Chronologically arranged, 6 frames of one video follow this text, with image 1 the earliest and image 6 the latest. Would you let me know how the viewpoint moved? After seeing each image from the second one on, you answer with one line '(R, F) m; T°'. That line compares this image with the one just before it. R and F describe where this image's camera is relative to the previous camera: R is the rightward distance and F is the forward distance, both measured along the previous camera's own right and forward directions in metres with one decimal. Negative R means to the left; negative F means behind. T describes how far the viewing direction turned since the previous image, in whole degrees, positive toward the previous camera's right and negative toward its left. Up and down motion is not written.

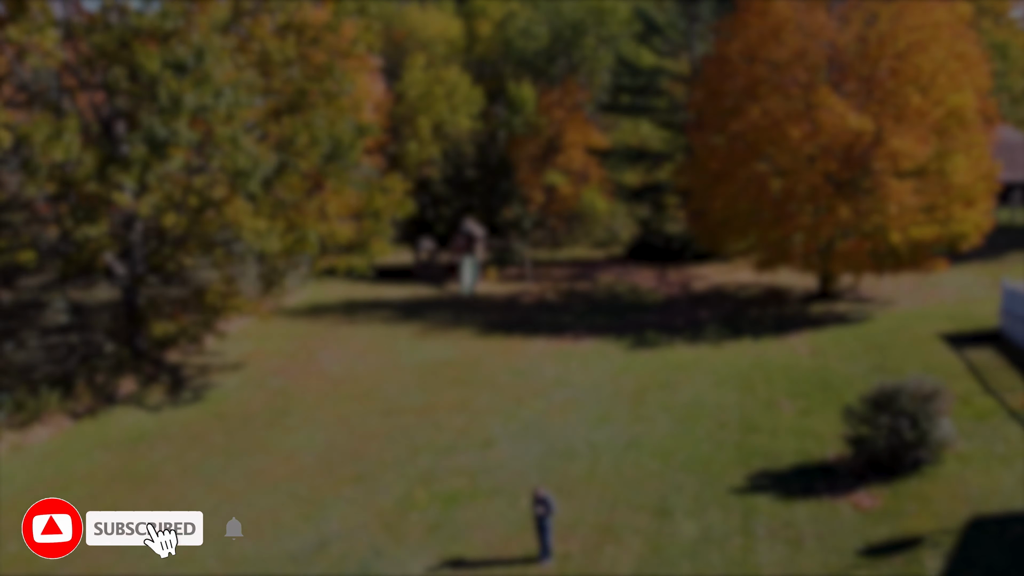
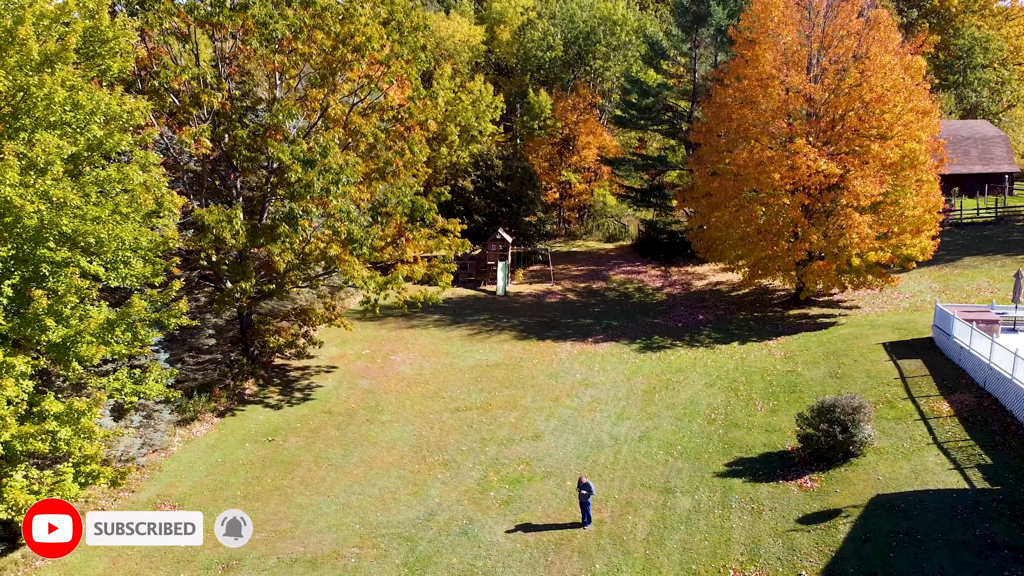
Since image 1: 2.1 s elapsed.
(-0.9, -4.6) m; 0°
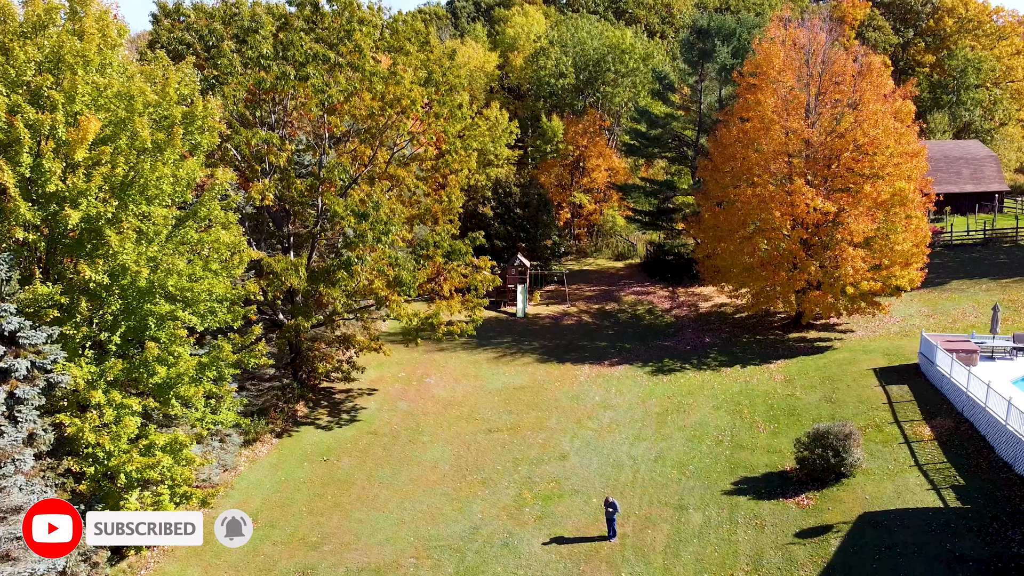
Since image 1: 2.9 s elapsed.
(-0.7, -2.3) m; 0°
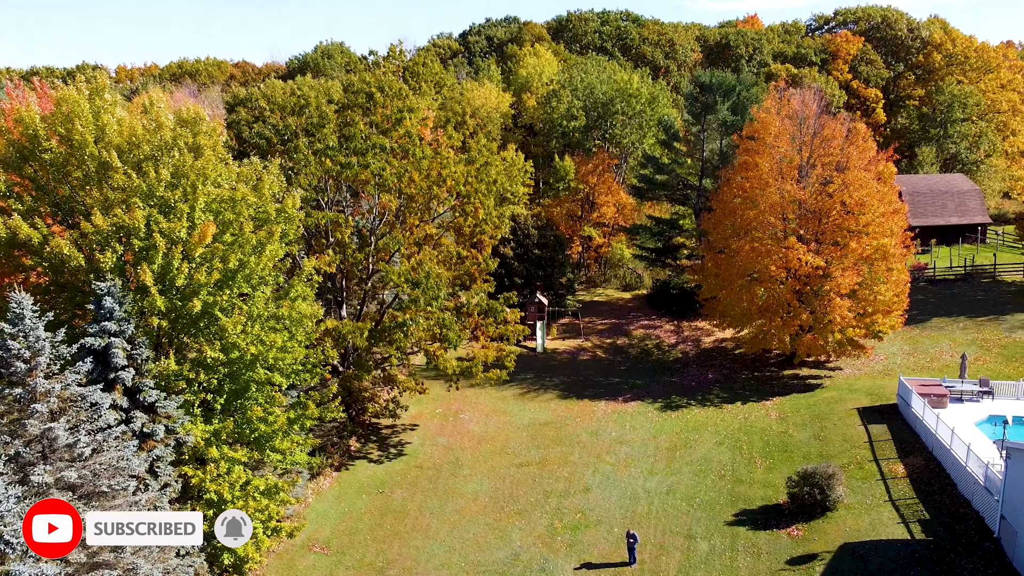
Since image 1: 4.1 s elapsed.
(-1.0, -3.3) m; 0°
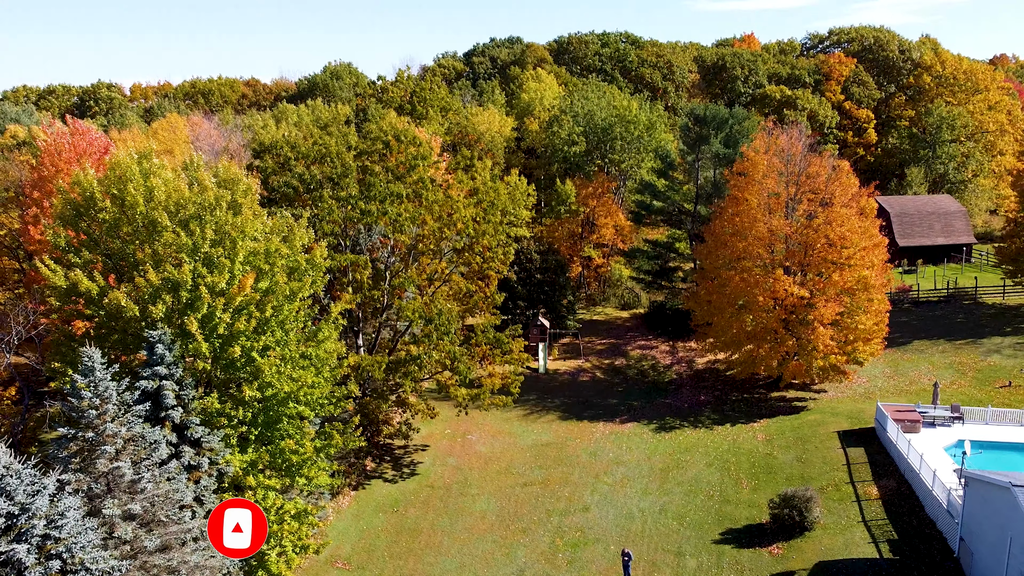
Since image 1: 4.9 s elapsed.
(-0.2, -2.1) m; 0°
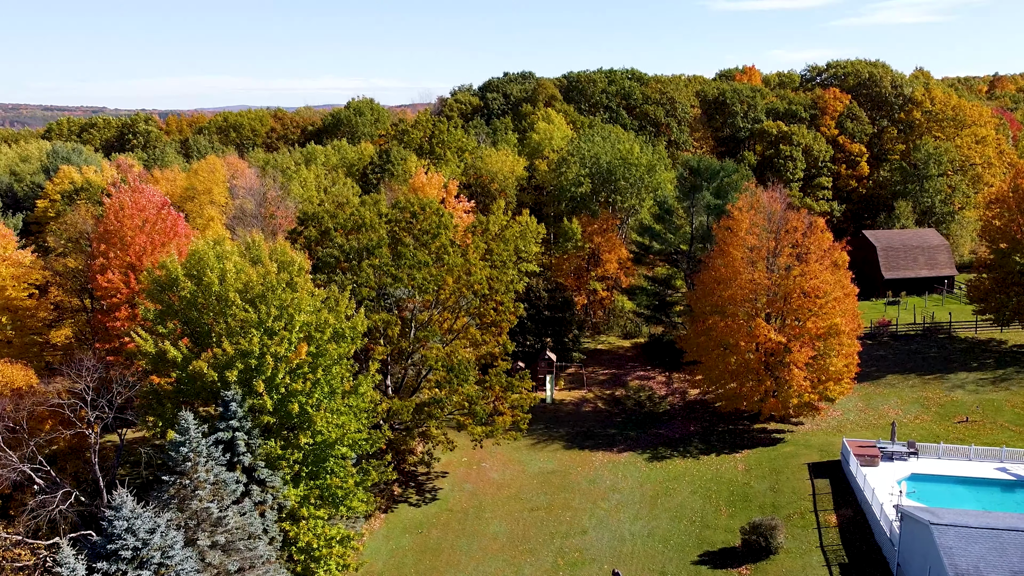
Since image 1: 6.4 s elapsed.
(+0.1, -4.2) m; -1°
